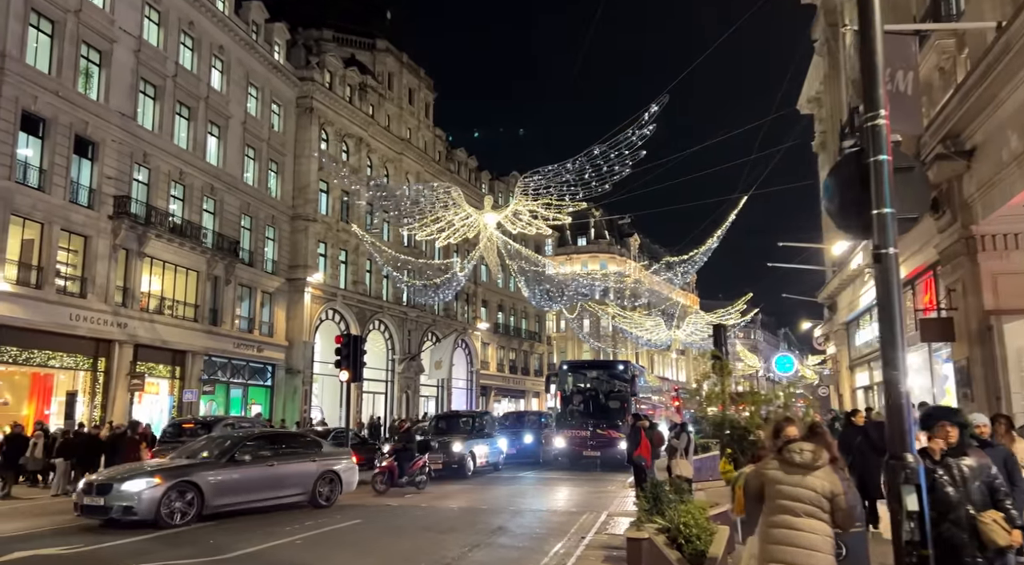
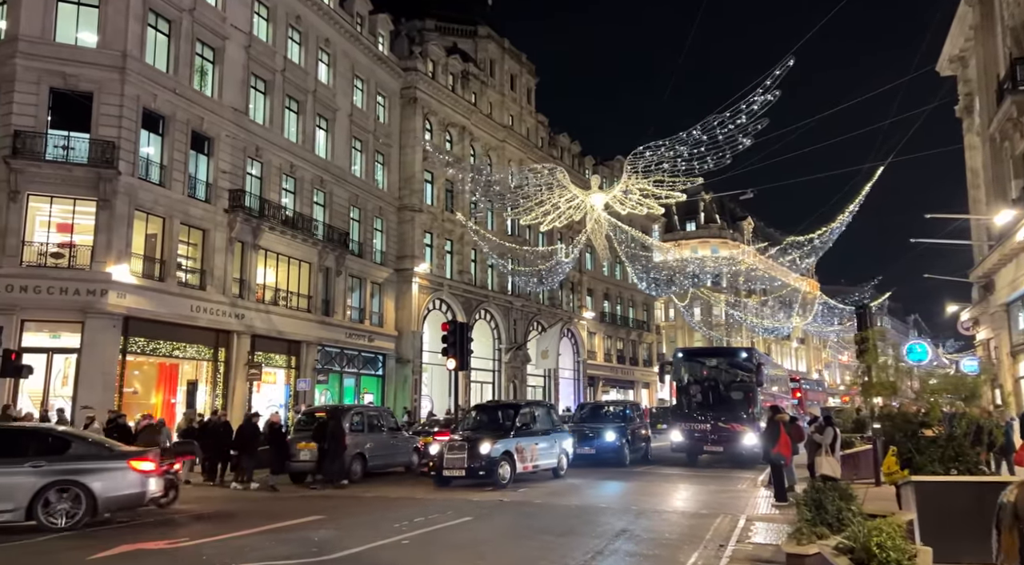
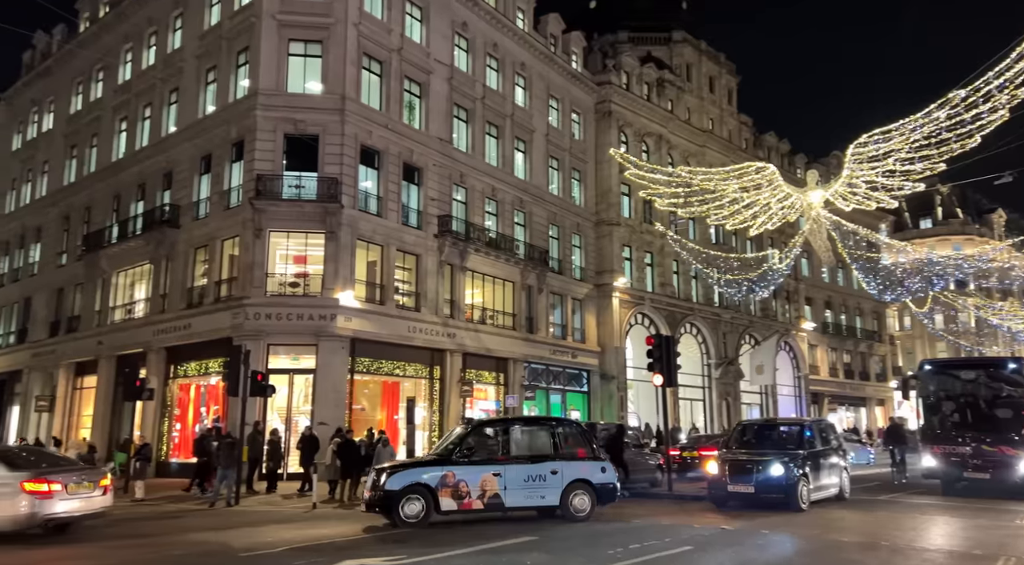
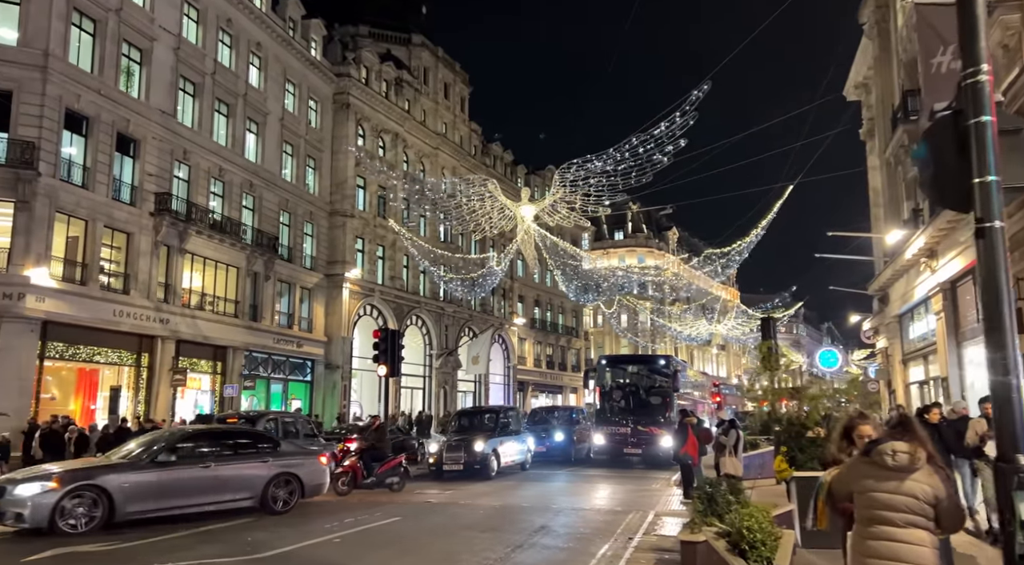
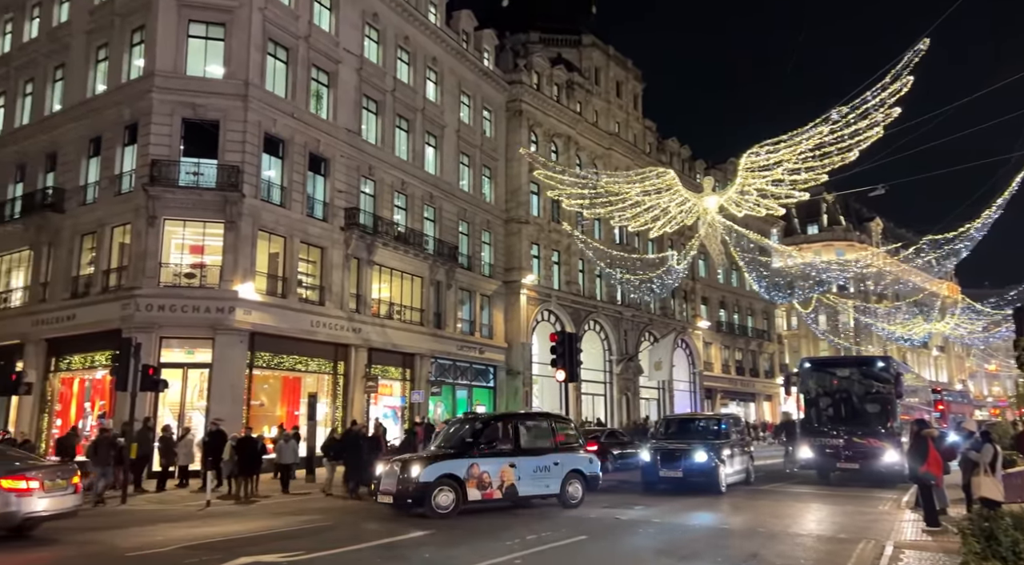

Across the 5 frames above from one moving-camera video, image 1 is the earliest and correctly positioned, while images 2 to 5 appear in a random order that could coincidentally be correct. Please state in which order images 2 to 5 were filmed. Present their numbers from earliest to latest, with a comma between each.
4, 2, 5, 3
